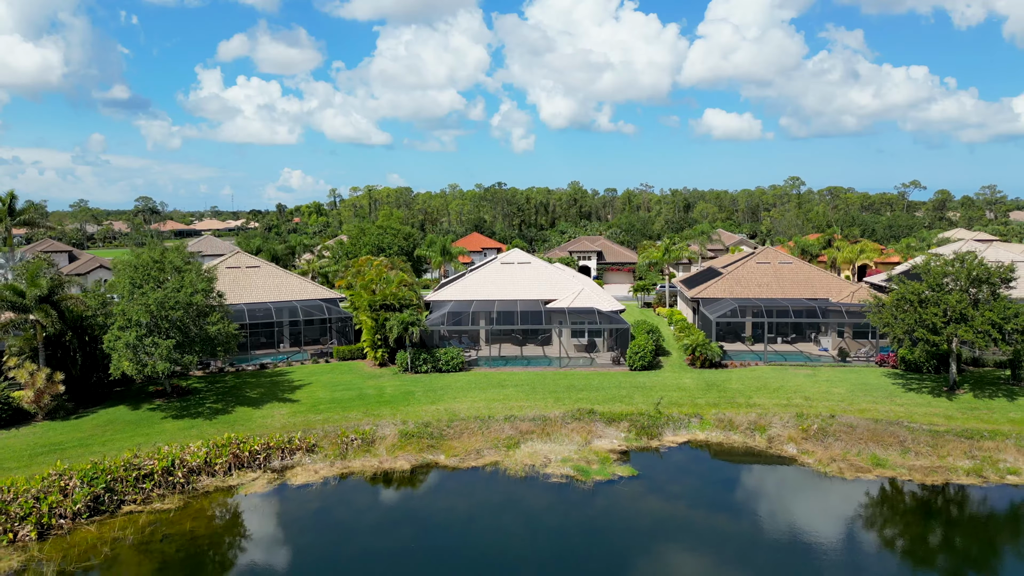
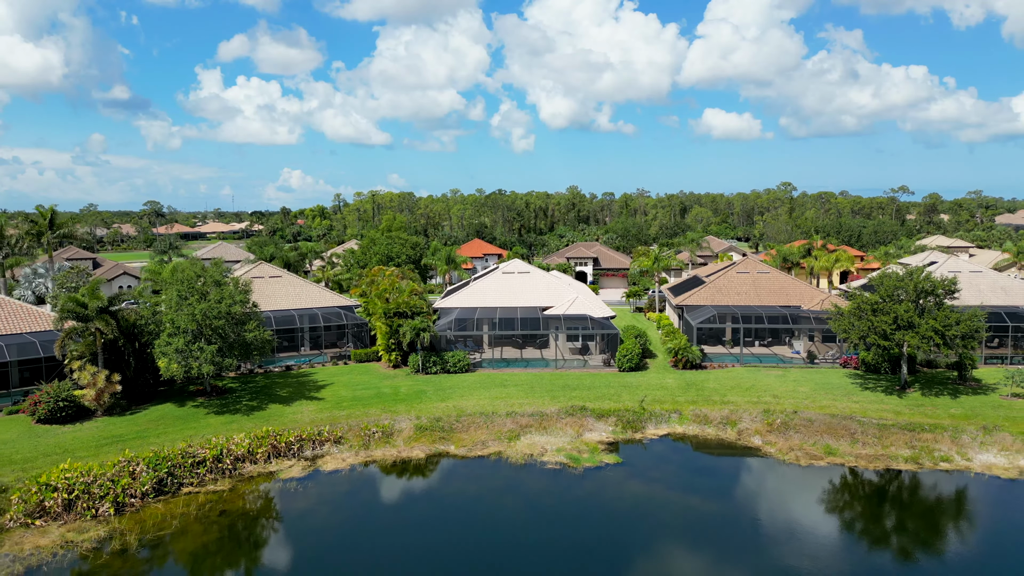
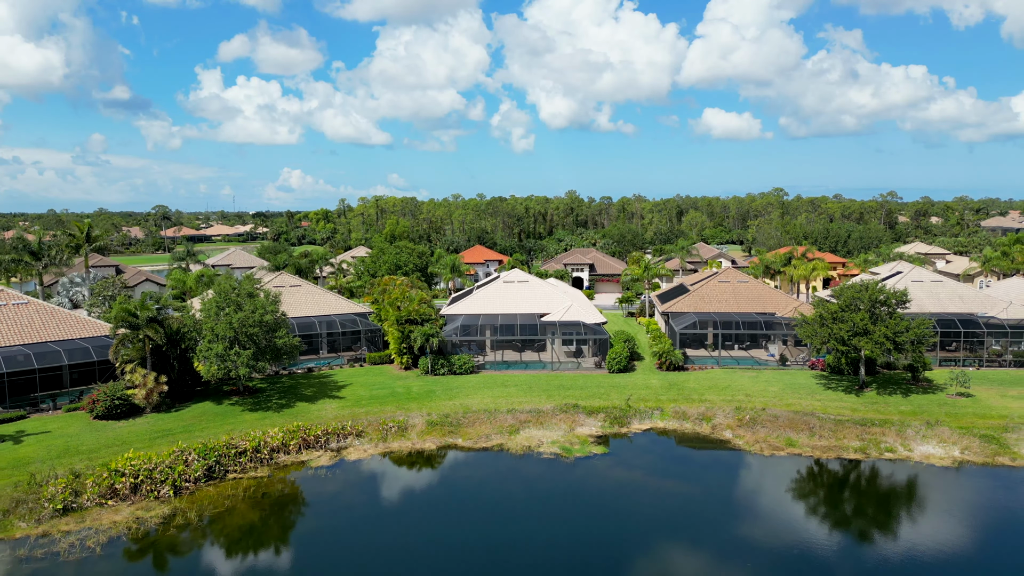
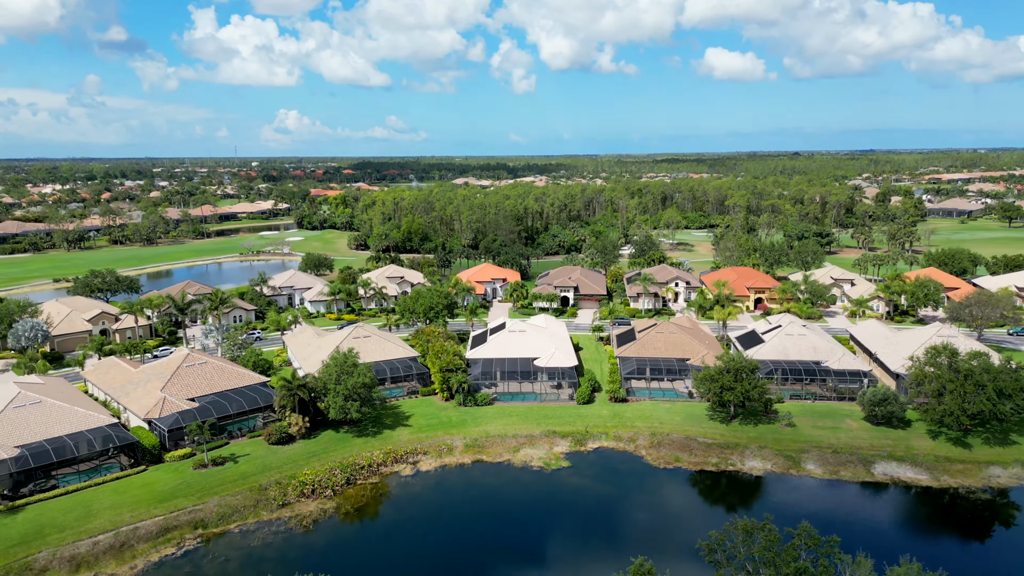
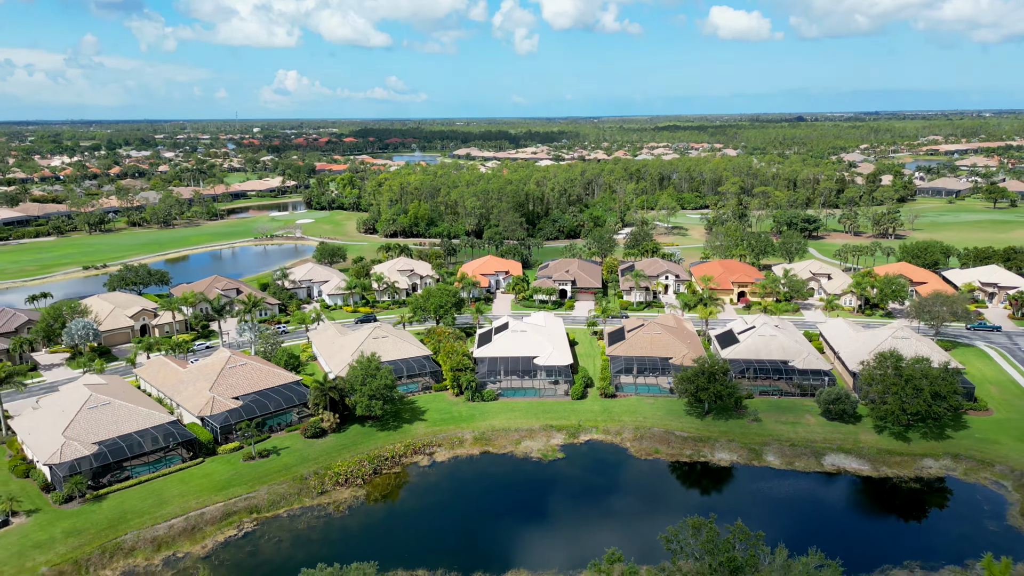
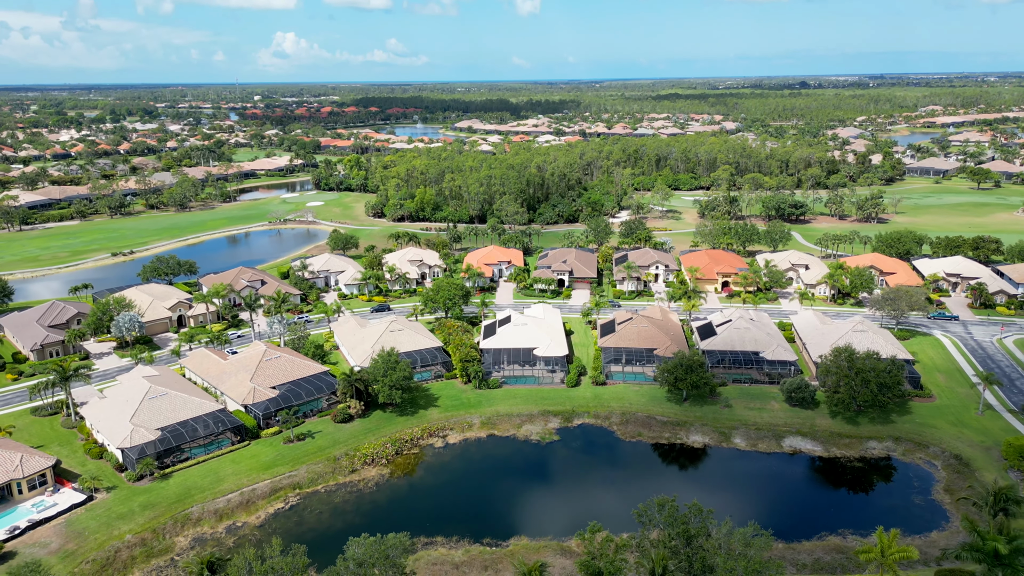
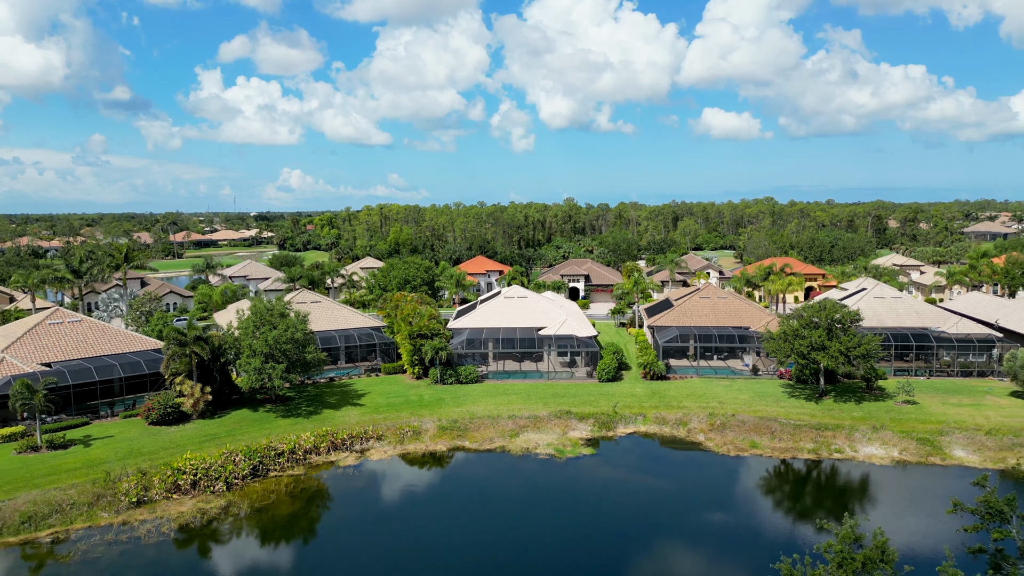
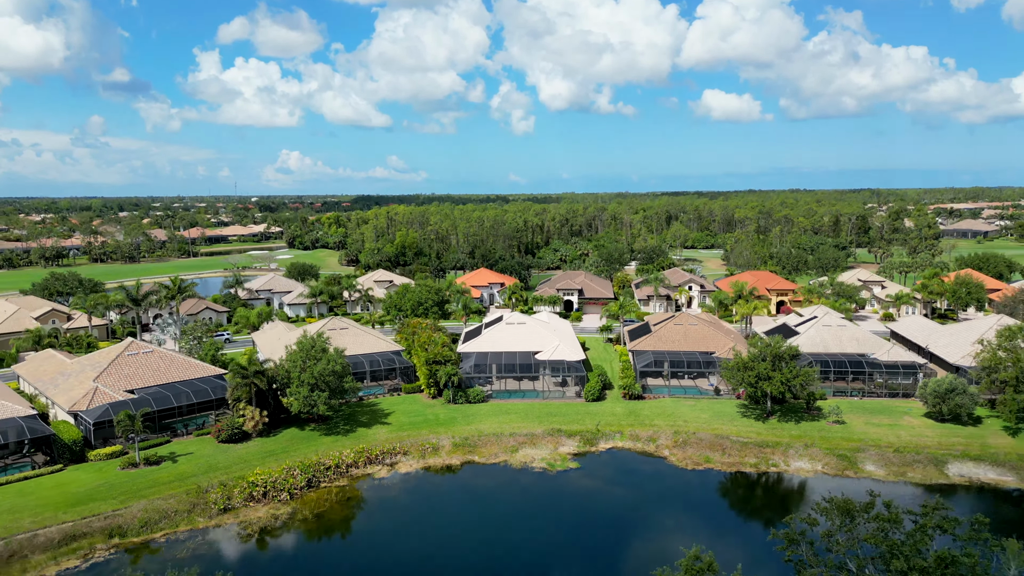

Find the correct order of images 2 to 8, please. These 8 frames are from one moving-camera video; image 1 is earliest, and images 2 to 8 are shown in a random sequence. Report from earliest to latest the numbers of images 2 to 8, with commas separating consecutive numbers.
2, 3, 7, 8, 4, 5, 6
